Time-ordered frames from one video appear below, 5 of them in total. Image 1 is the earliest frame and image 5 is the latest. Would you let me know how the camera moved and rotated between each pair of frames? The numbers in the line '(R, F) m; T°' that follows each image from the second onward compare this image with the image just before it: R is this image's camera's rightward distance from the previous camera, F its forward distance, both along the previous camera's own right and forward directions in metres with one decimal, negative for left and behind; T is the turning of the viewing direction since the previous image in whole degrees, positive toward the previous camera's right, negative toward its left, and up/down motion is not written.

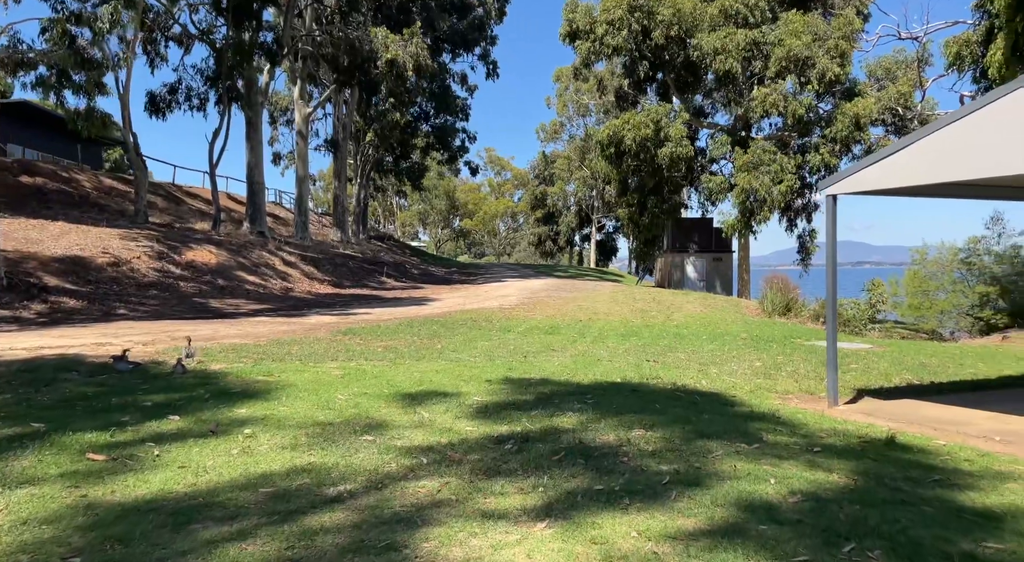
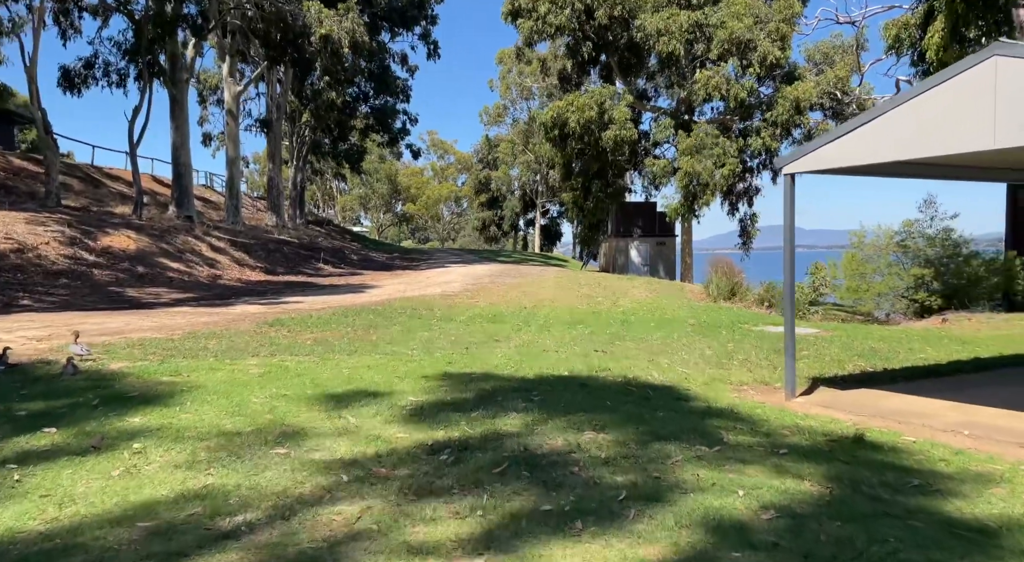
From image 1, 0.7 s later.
(+0.1, +0.6) m; +4°
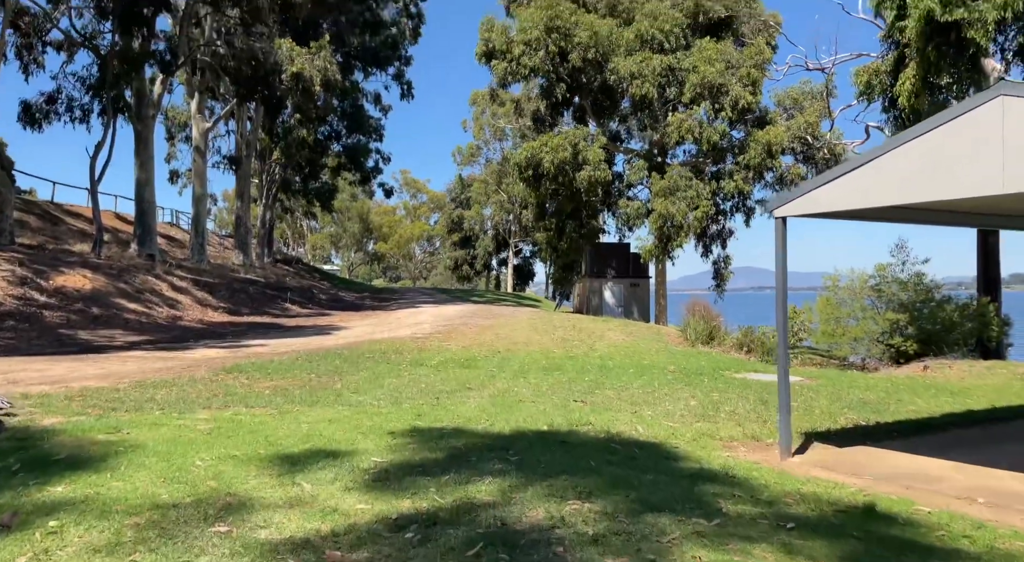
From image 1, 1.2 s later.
(0.0, +0.4) m; +2°
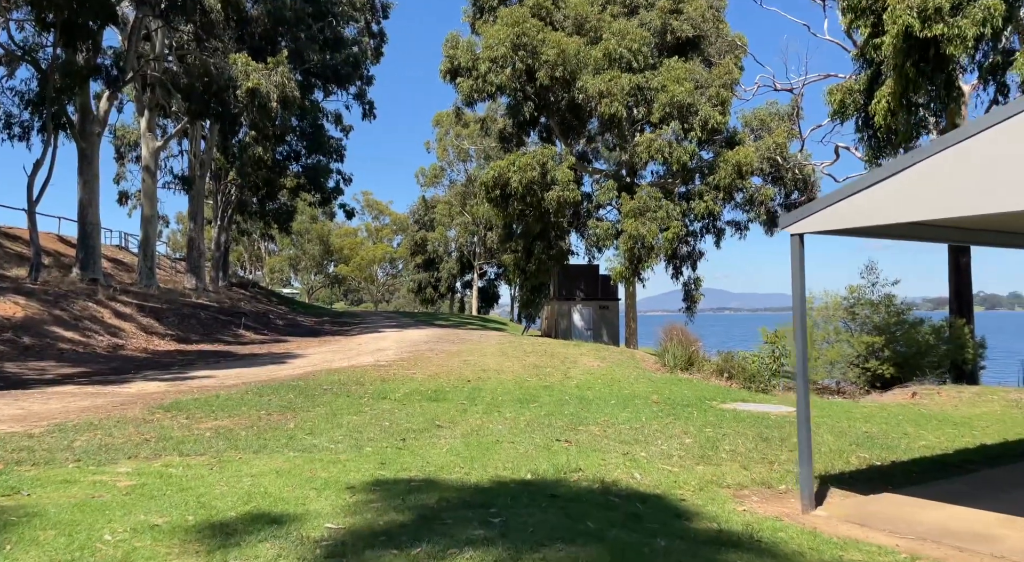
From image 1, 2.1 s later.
(-0.1, +0.8) m; +3°
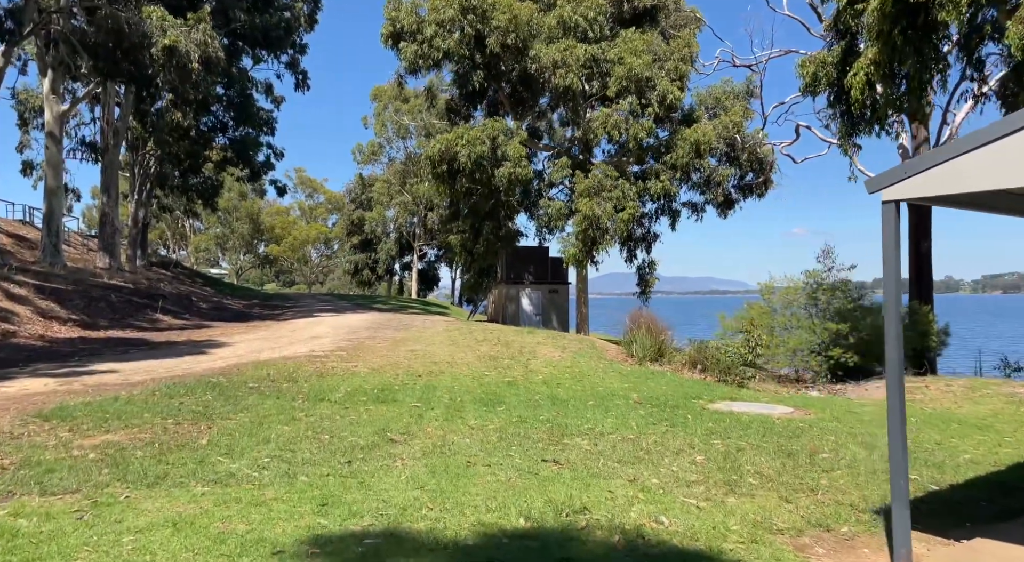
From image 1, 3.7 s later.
(-0.3, +1.4) m; +5°
